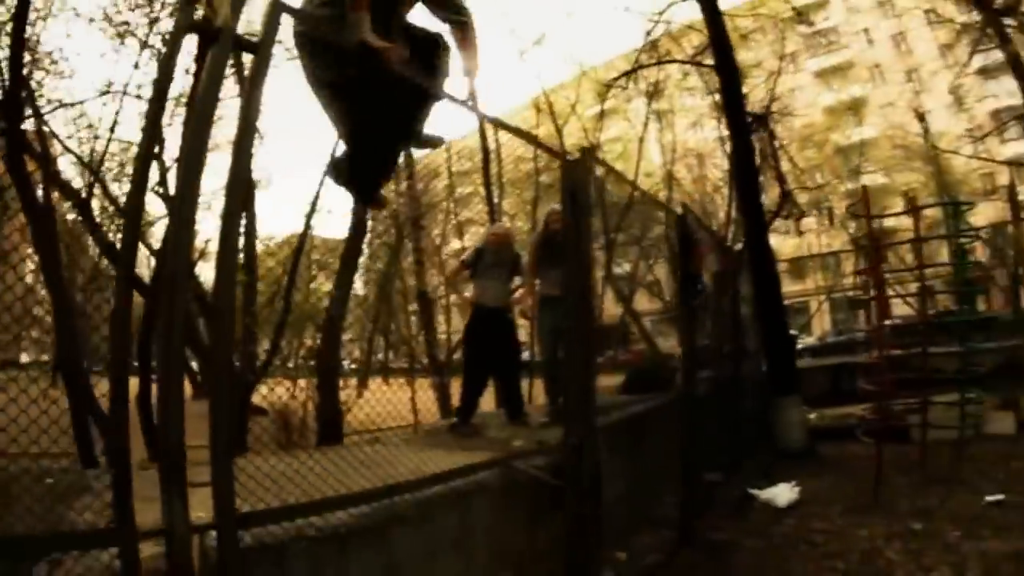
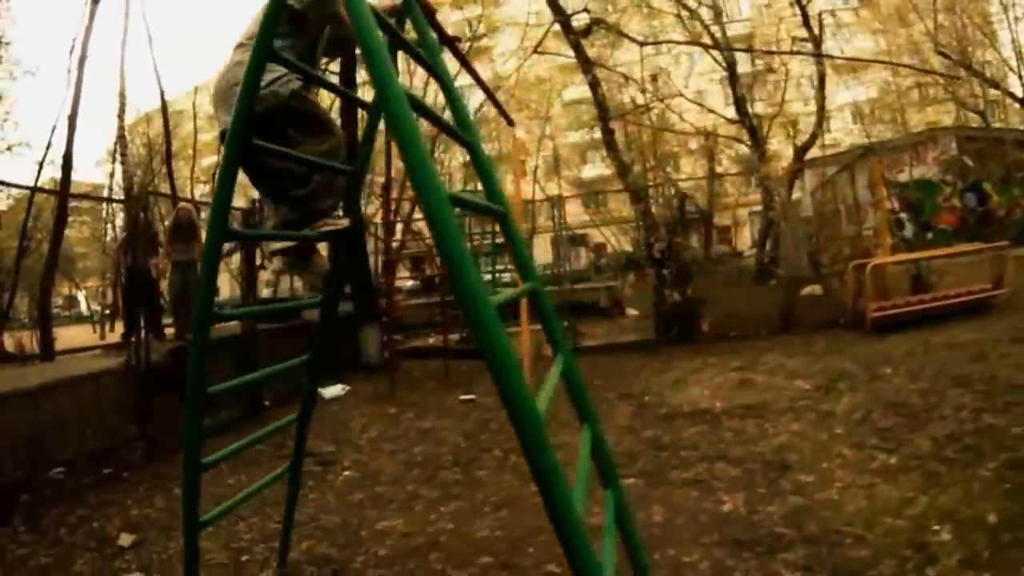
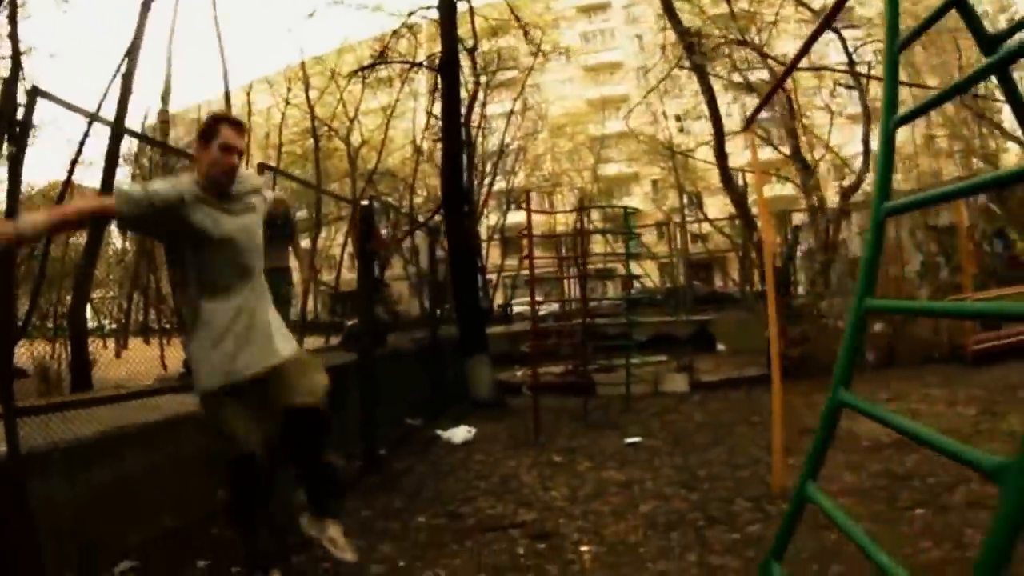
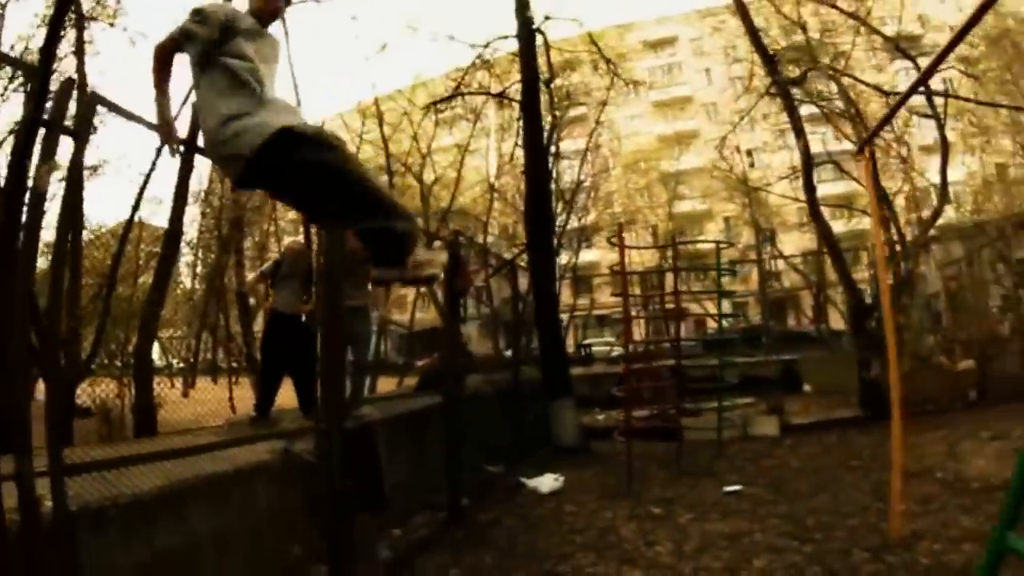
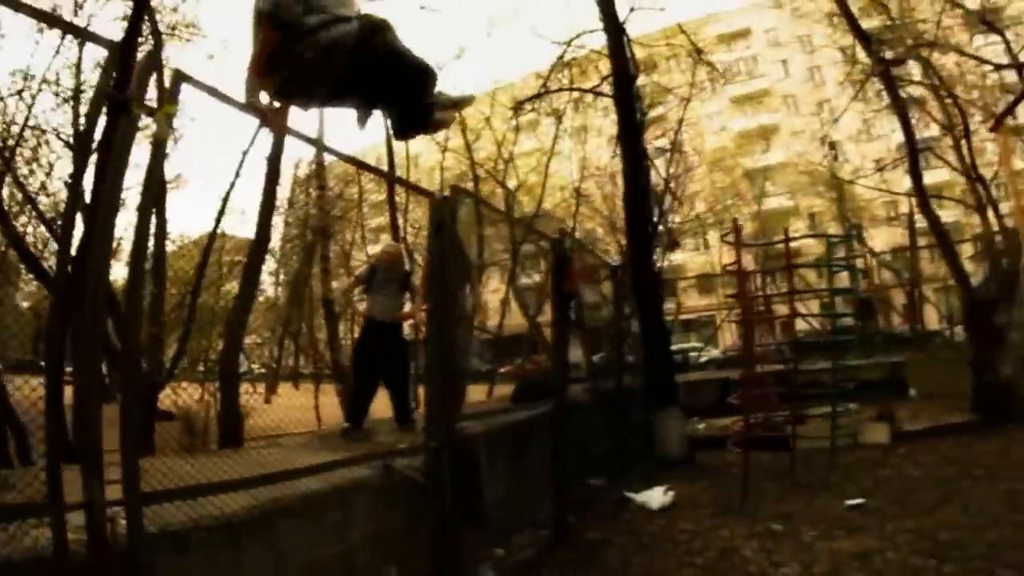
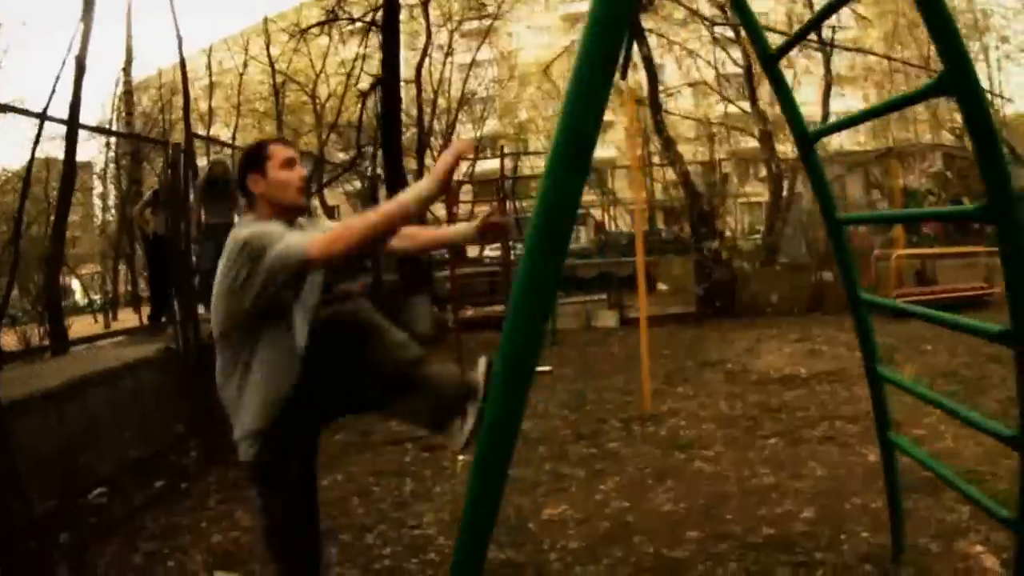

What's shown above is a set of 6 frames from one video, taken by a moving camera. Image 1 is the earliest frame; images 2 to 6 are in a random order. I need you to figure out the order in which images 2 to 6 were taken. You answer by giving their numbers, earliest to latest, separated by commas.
5, 4, 3, 6, 2
